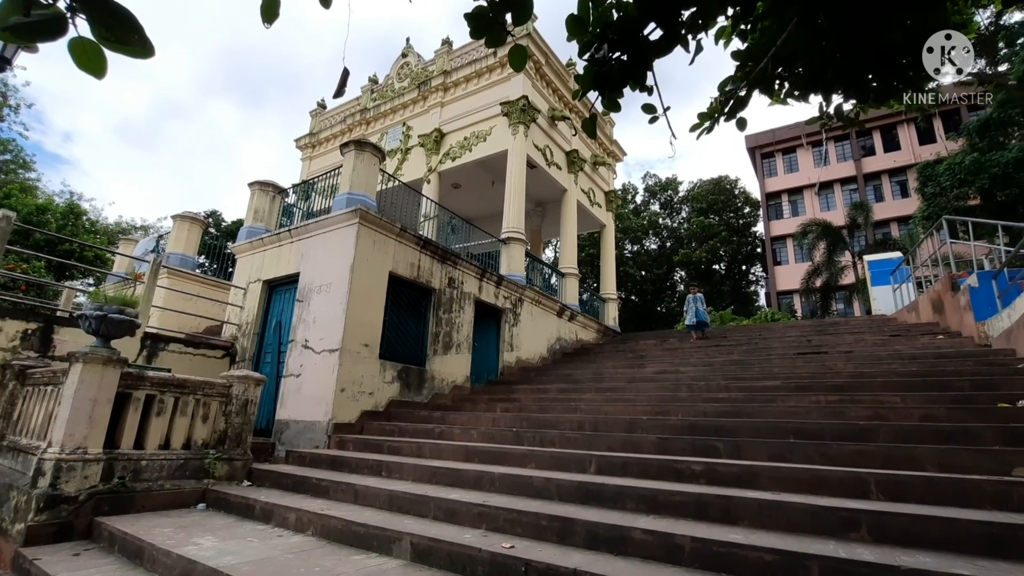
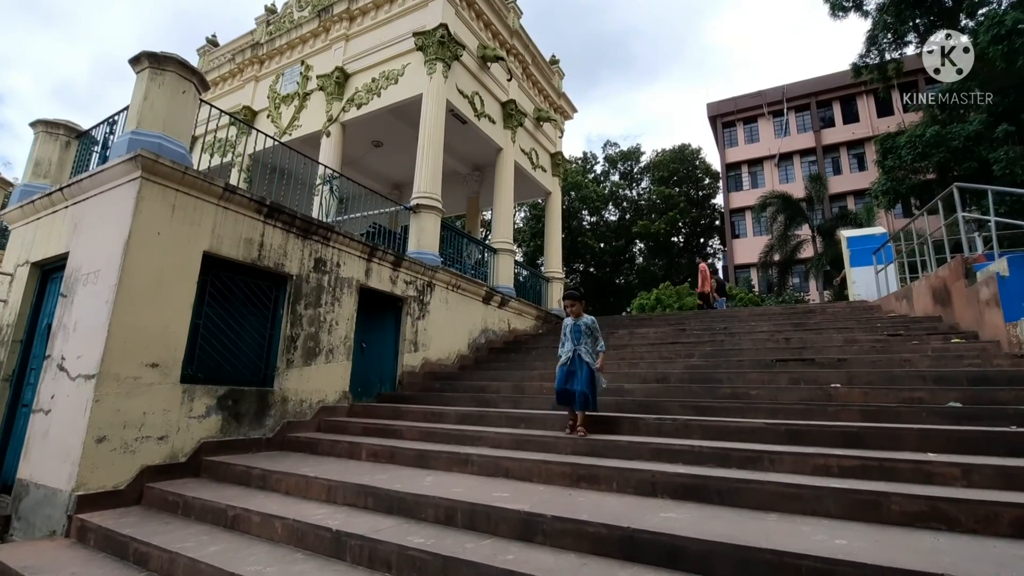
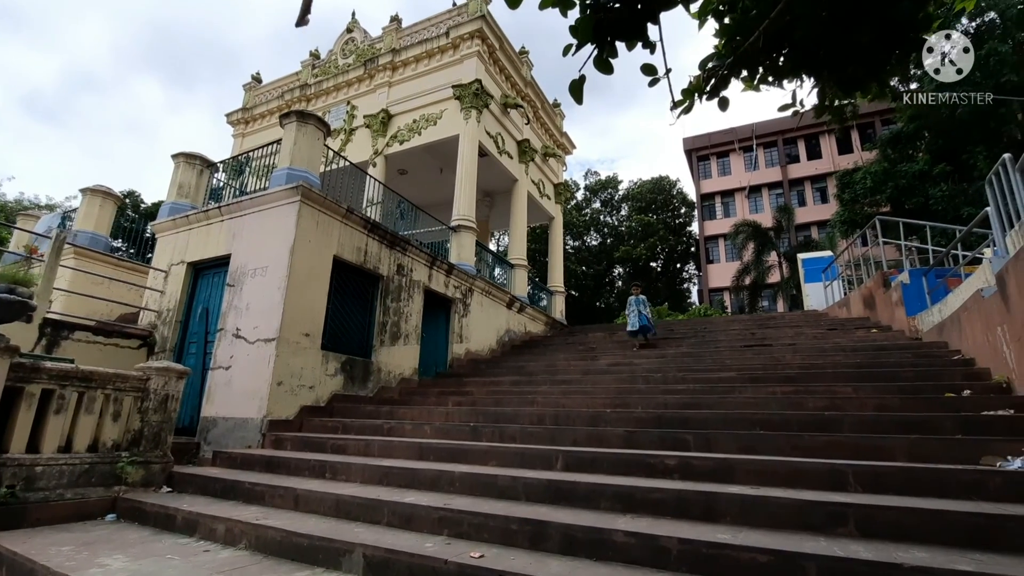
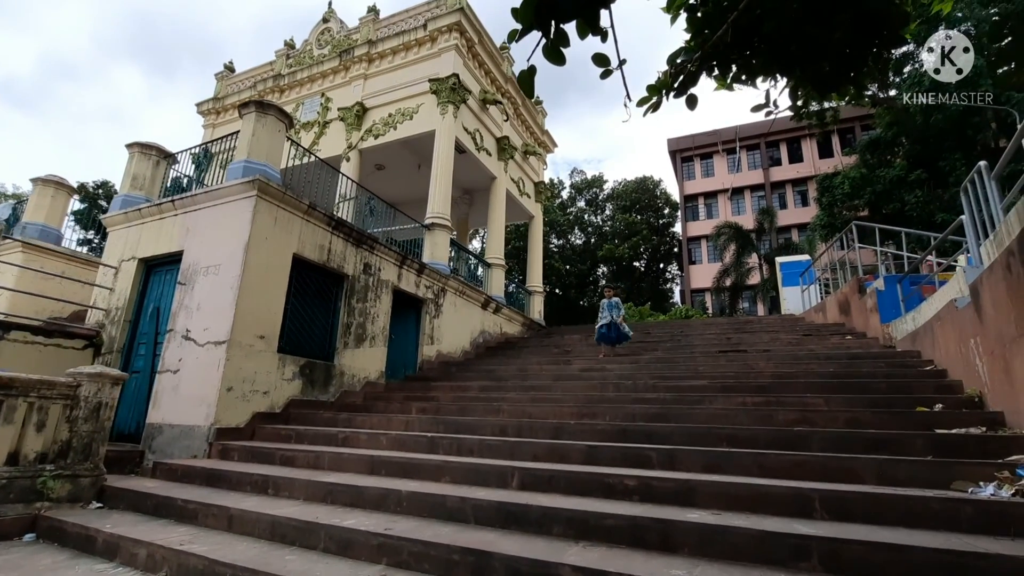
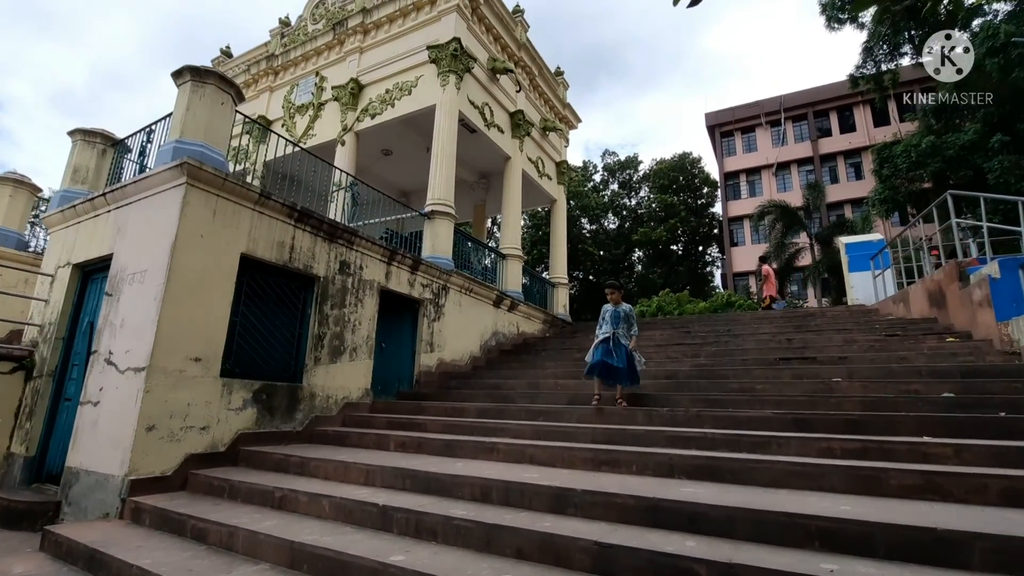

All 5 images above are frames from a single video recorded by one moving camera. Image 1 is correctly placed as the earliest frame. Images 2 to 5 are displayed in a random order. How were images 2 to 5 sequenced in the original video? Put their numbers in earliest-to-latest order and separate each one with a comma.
3, 4, 5, 2
